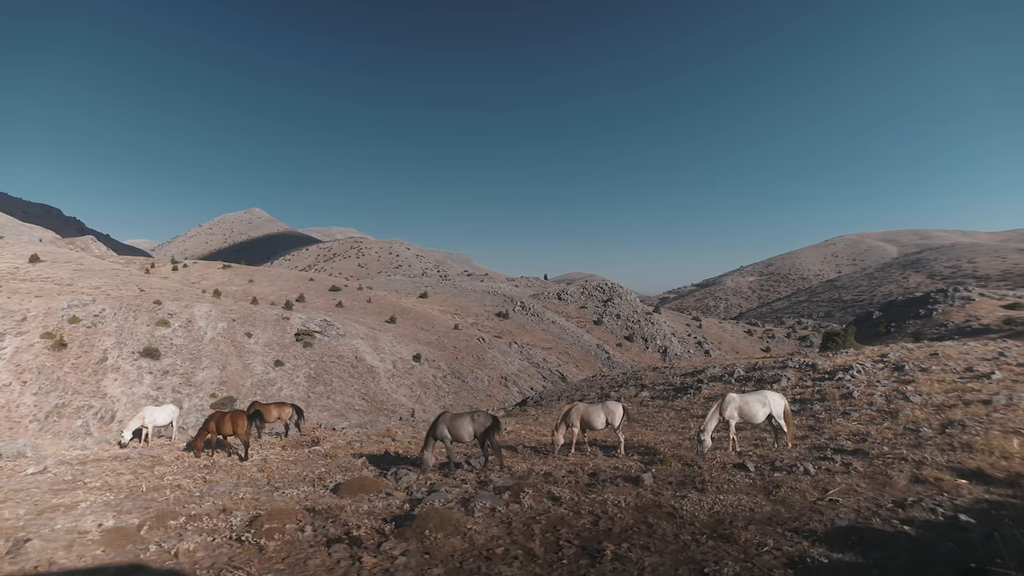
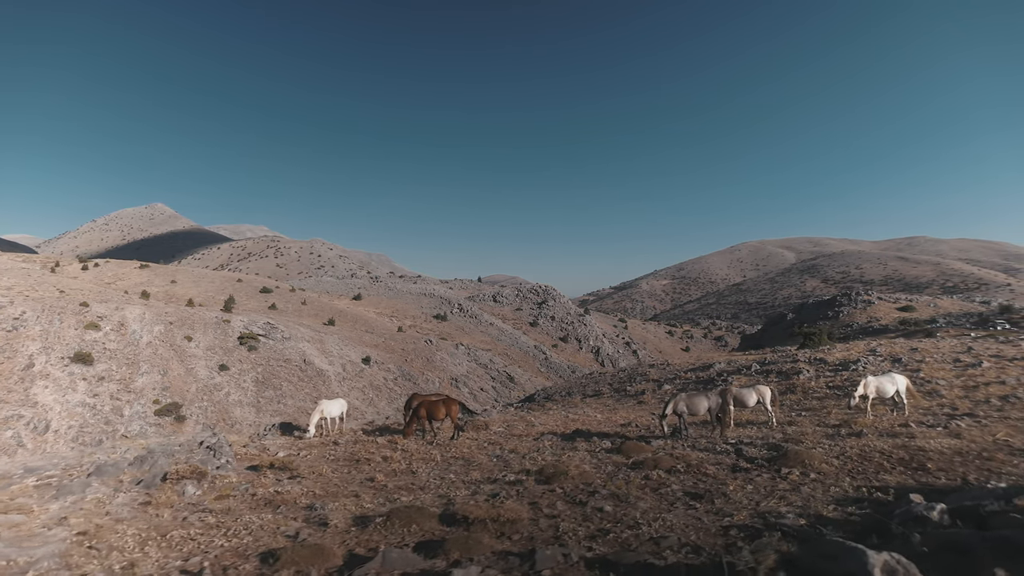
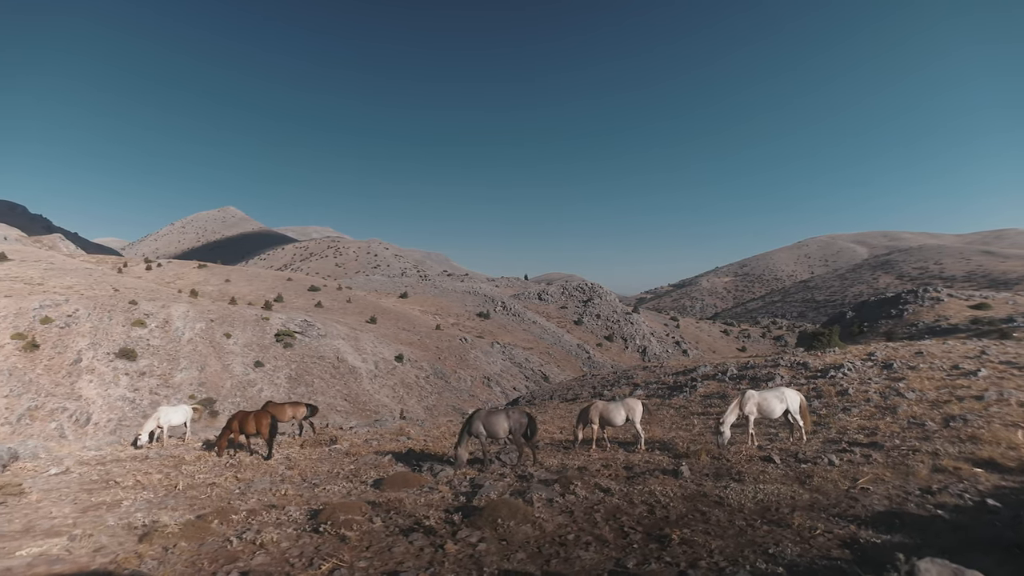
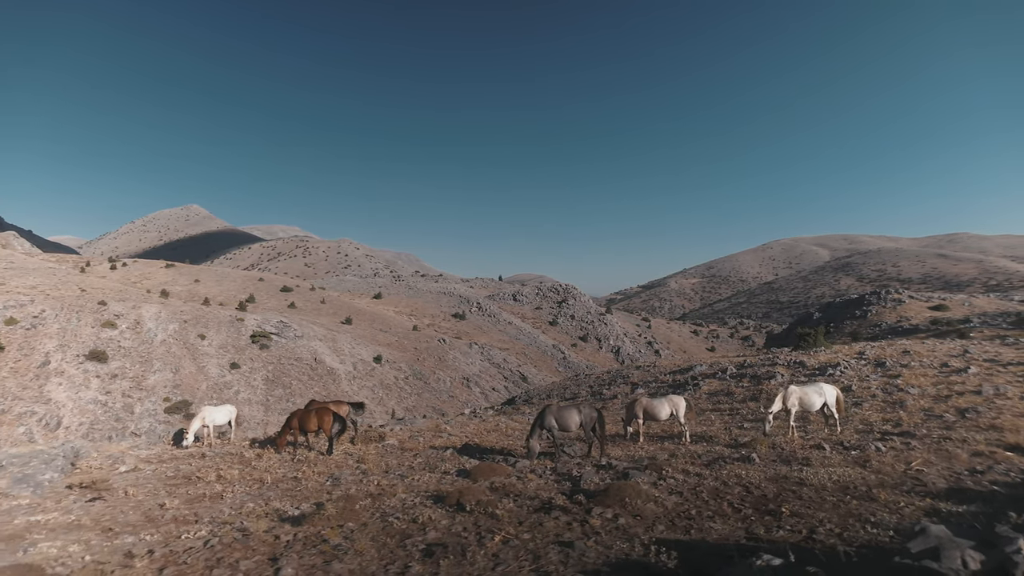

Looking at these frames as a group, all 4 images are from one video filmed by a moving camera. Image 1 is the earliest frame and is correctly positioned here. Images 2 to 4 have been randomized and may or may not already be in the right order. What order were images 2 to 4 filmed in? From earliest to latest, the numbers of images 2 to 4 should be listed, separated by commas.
3, 4, 2
